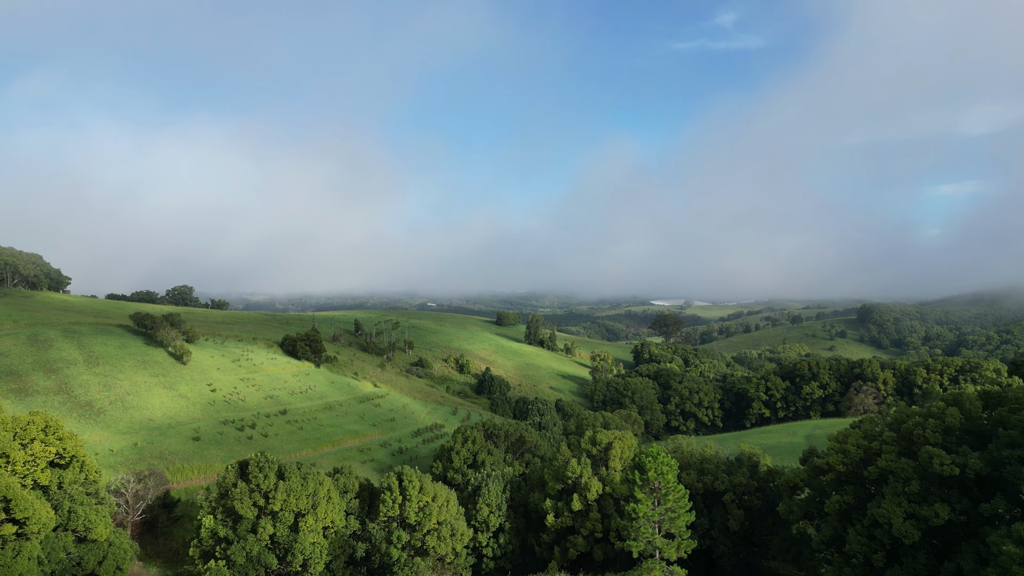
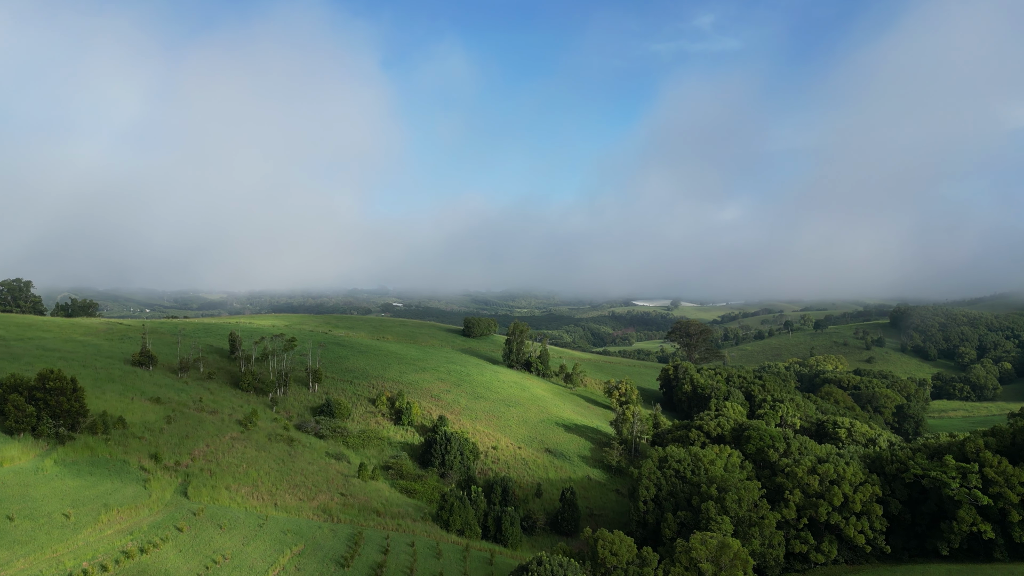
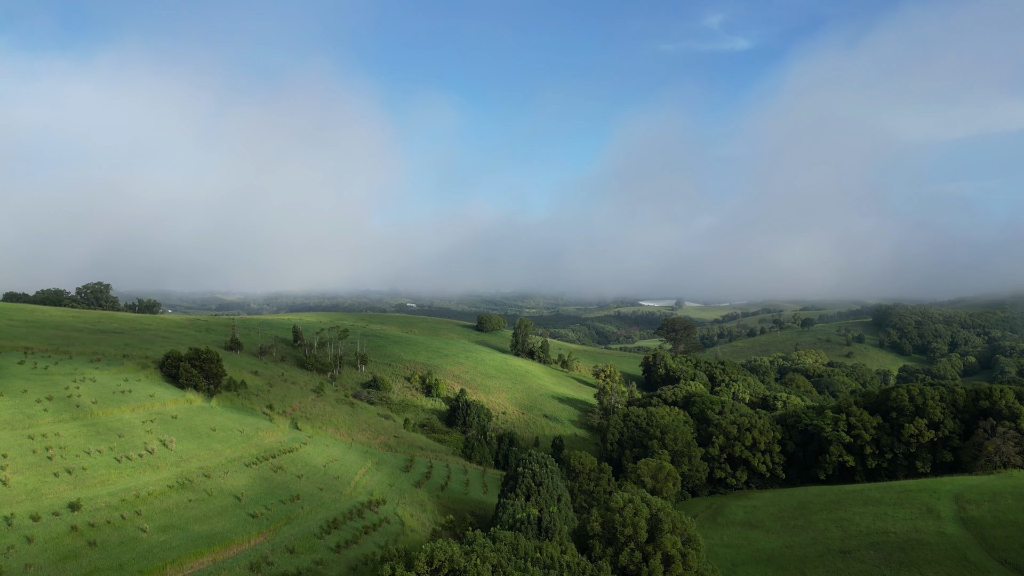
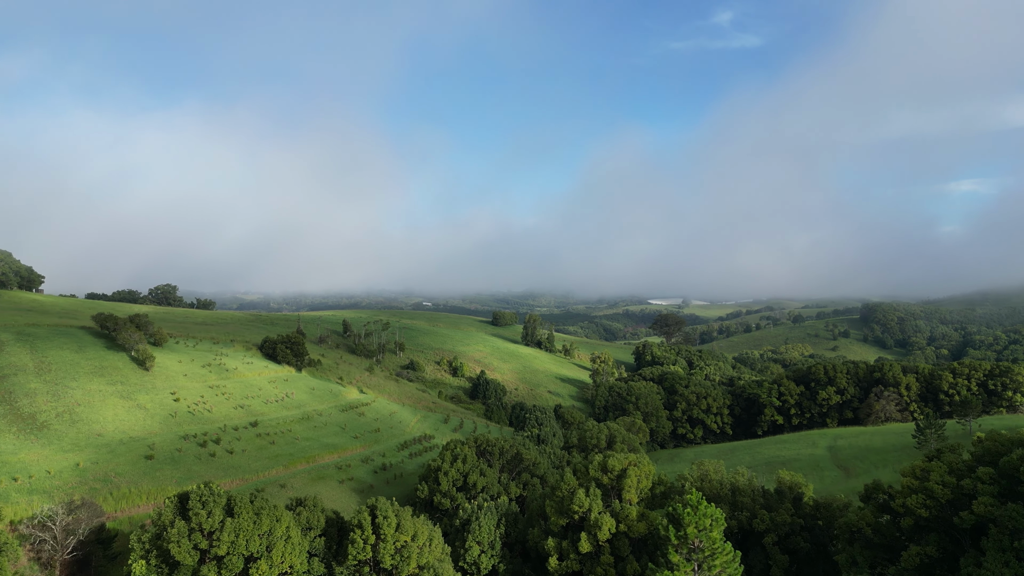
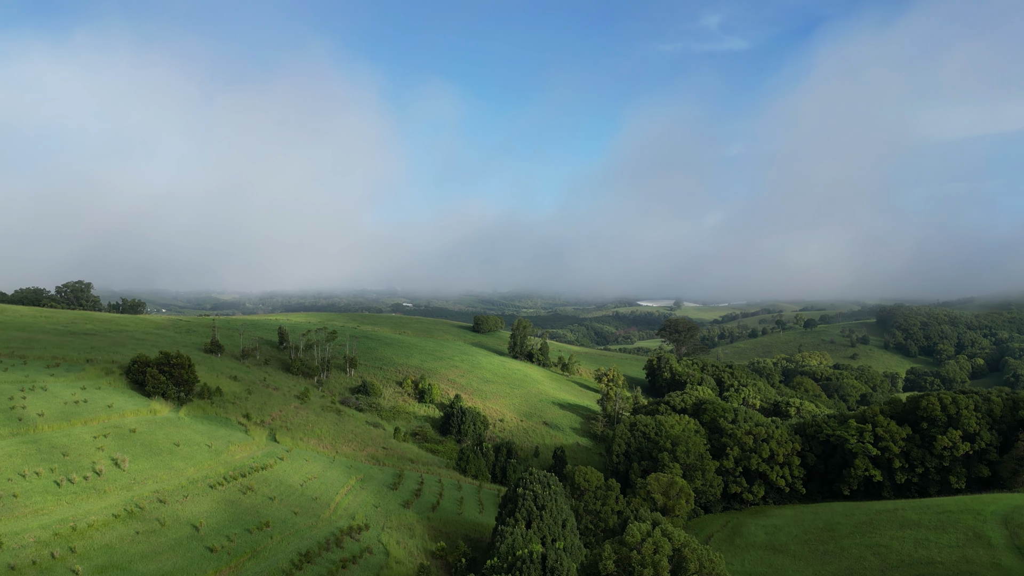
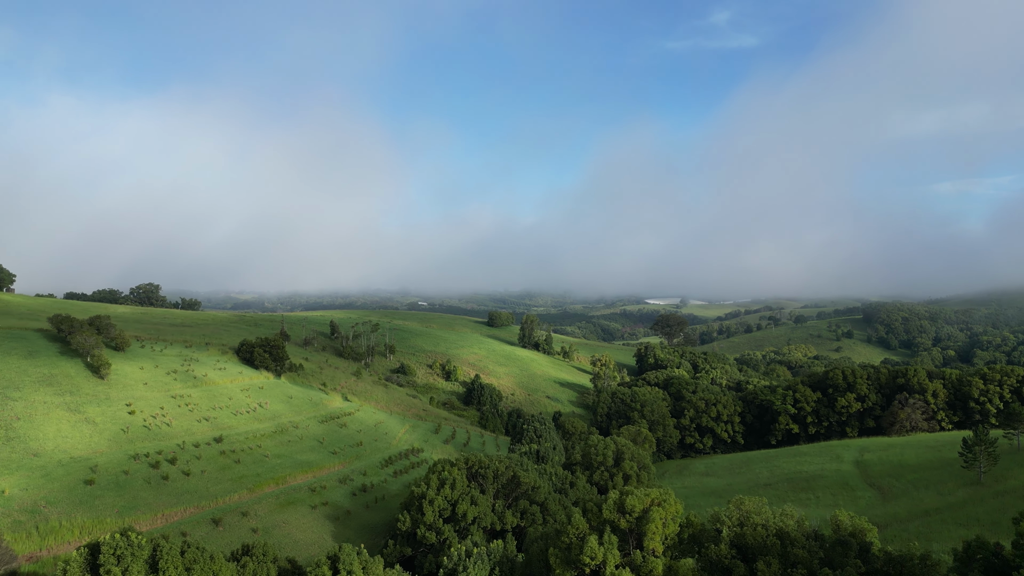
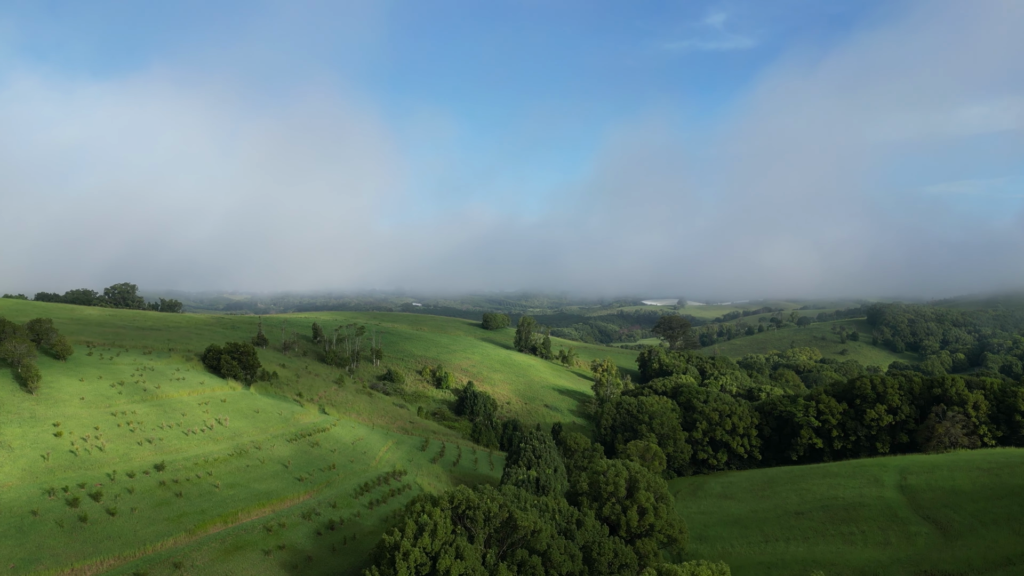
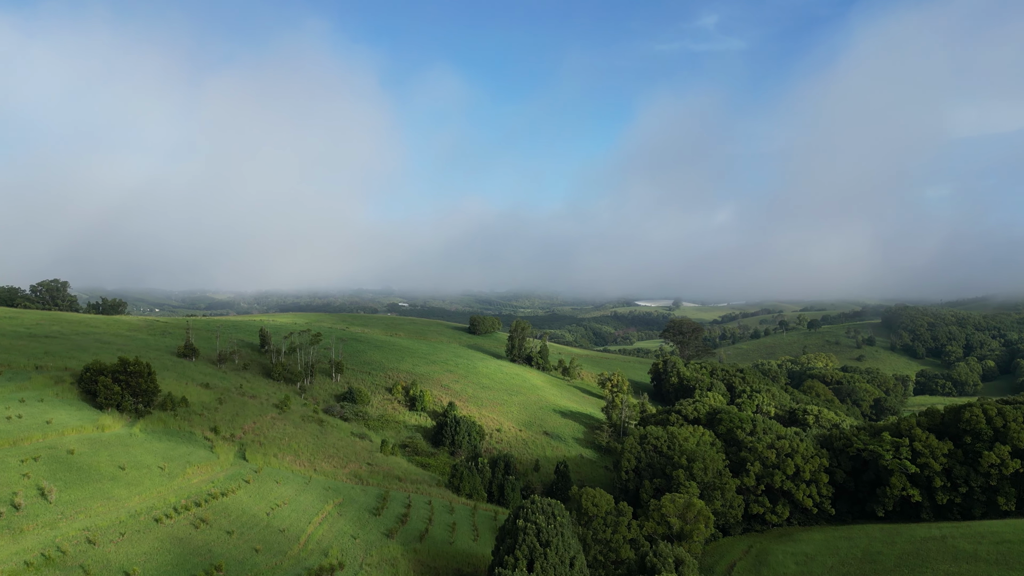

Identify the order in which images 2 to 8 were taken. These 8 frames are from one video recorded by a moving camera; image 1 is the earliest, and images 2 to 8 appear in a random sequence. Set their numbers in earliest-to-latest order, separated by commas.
4, 6, 7, 3, 5, 8, 2
